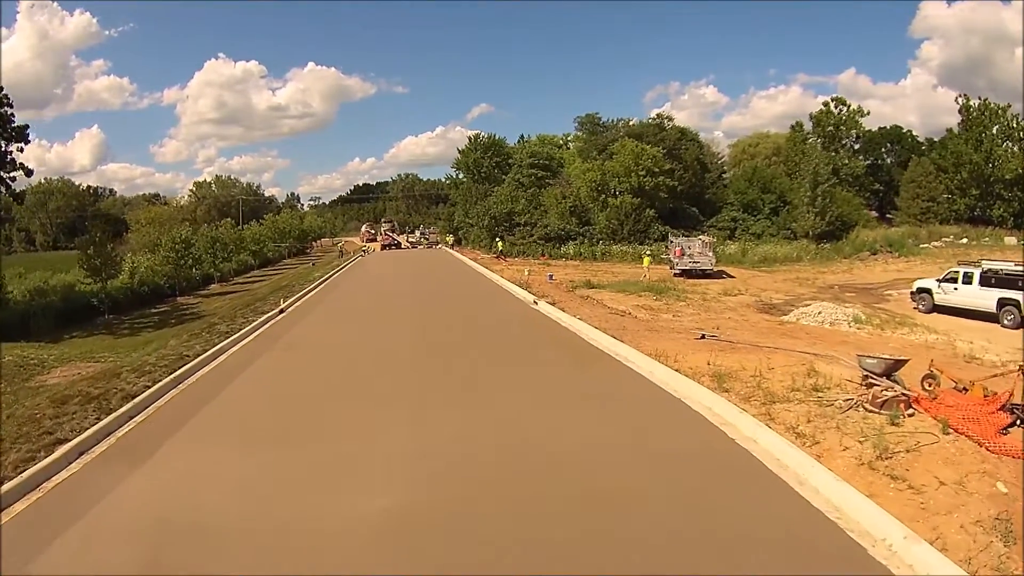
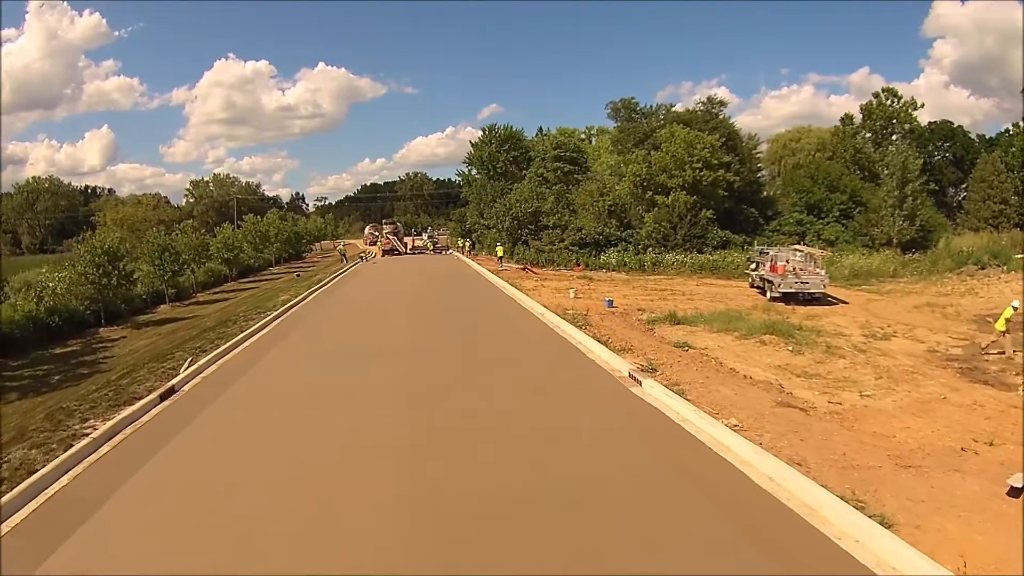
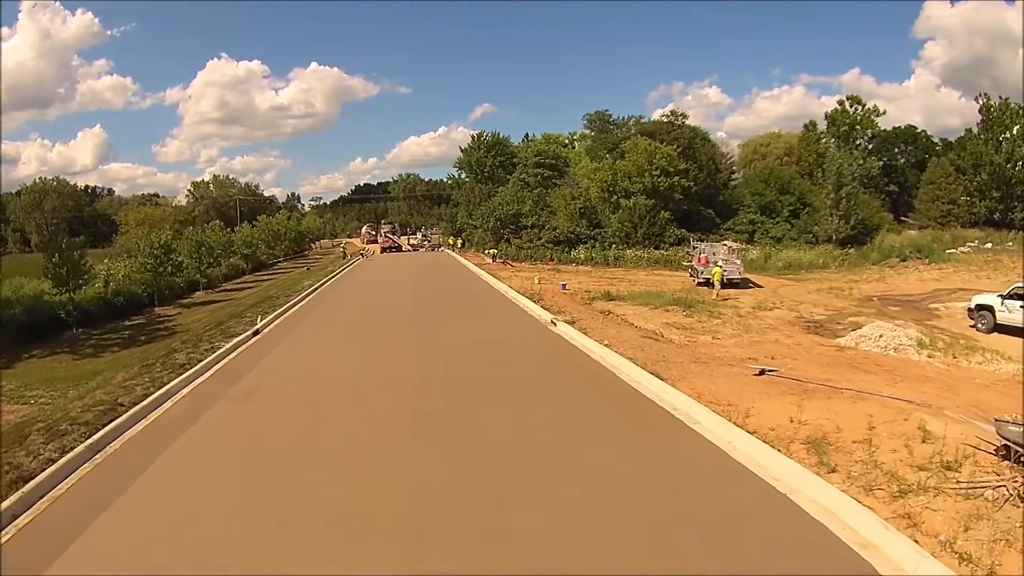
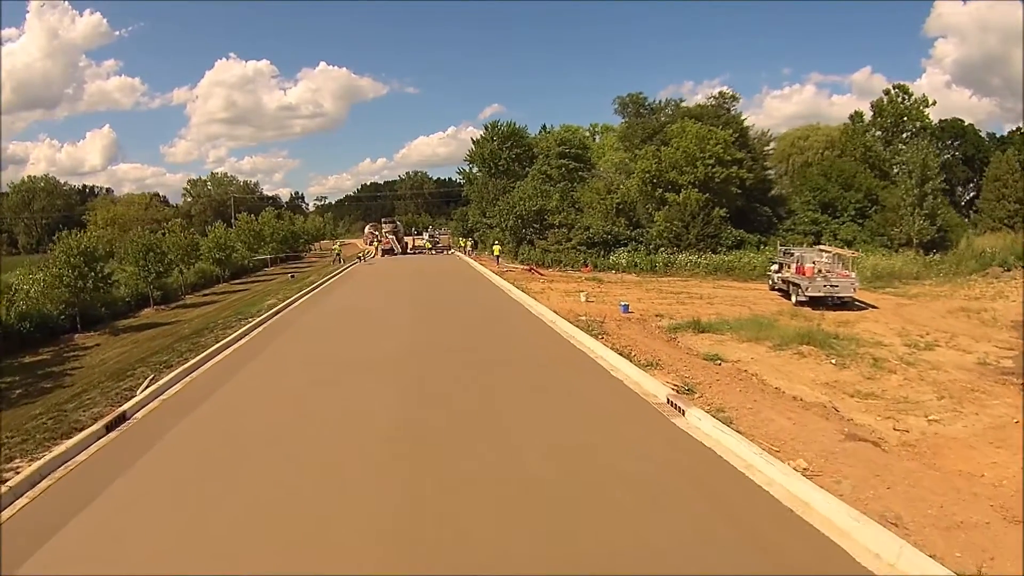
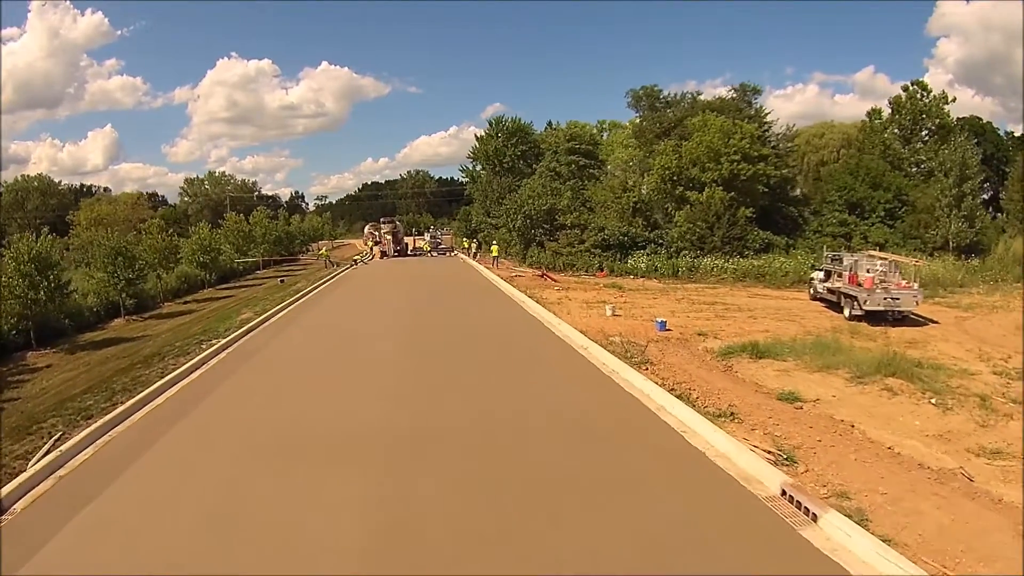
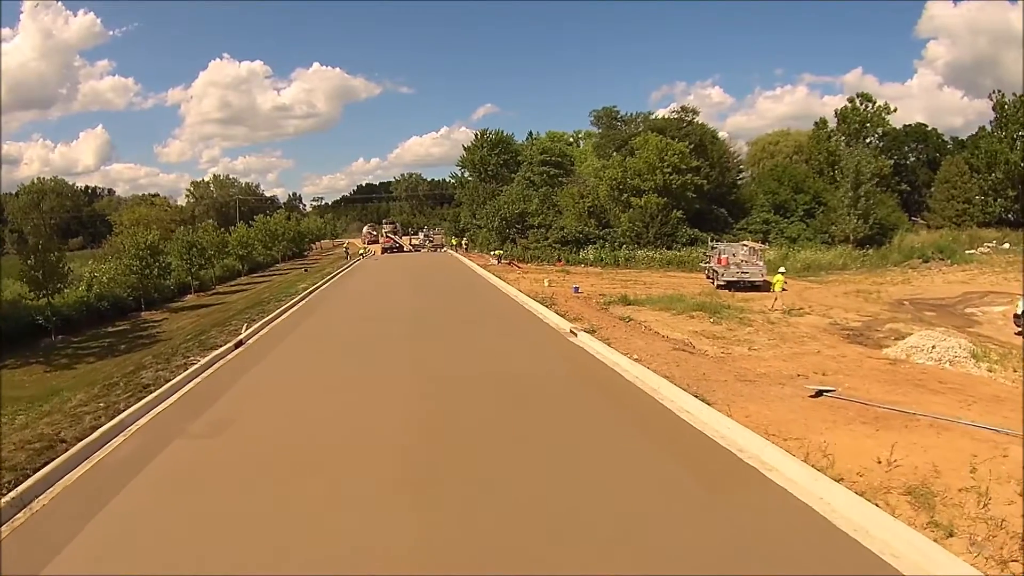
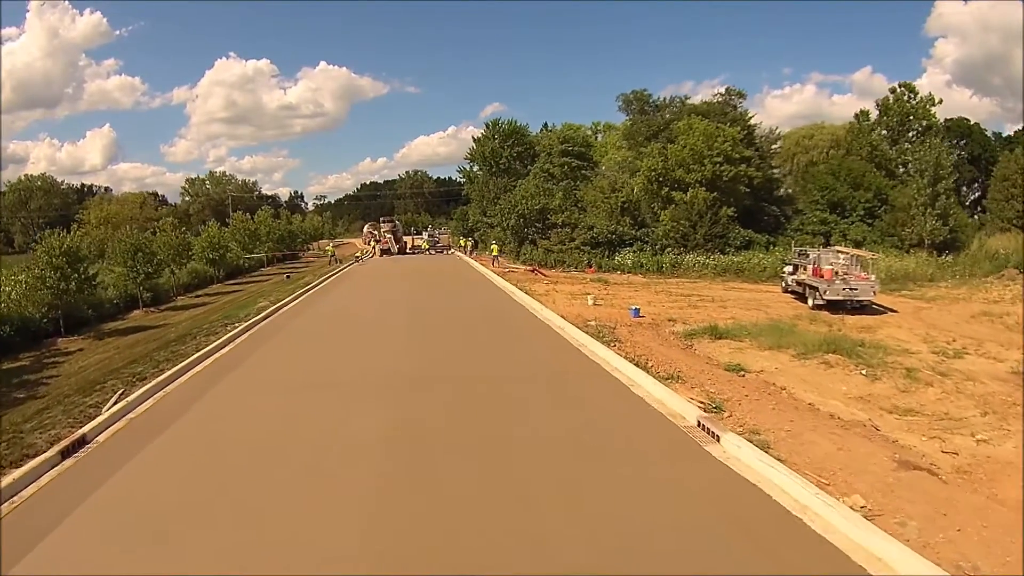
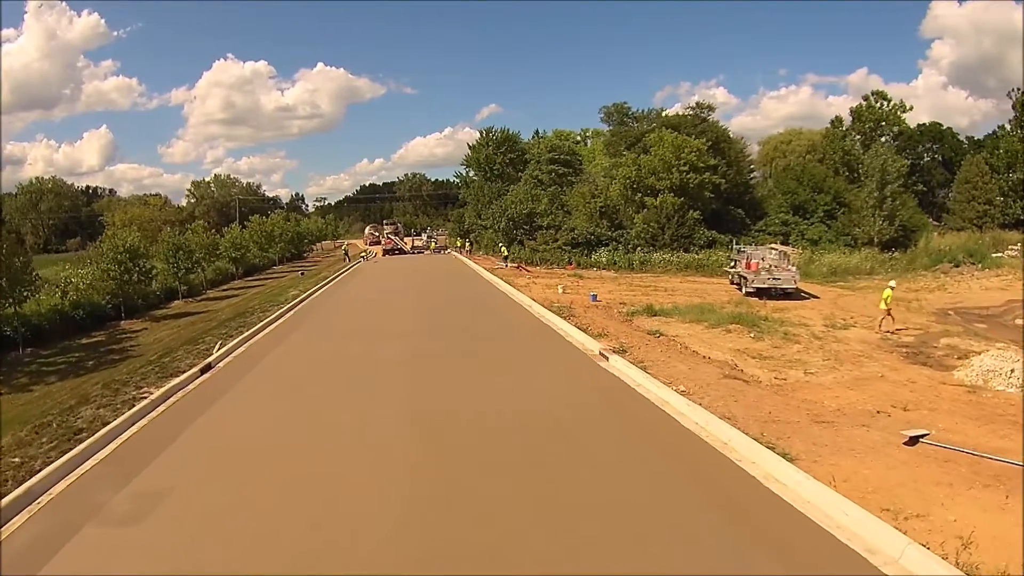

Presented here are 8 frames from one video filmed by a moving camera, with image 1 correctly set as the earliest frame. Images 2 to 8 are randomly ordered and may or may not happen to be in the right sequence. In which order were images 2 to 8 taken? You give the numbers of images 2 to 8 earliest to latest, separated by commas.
3, 6, 8, 2, 4, 7, 5
